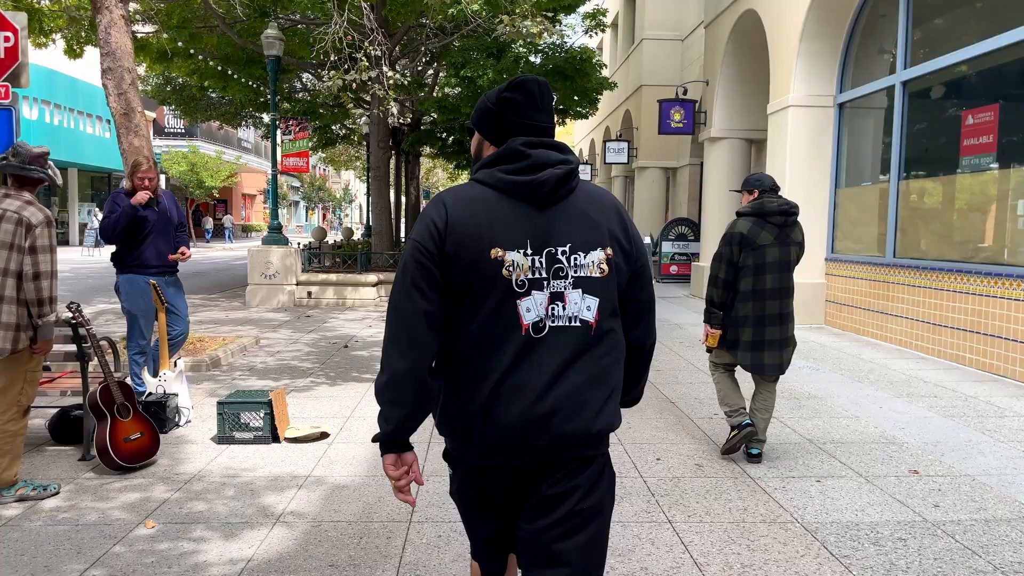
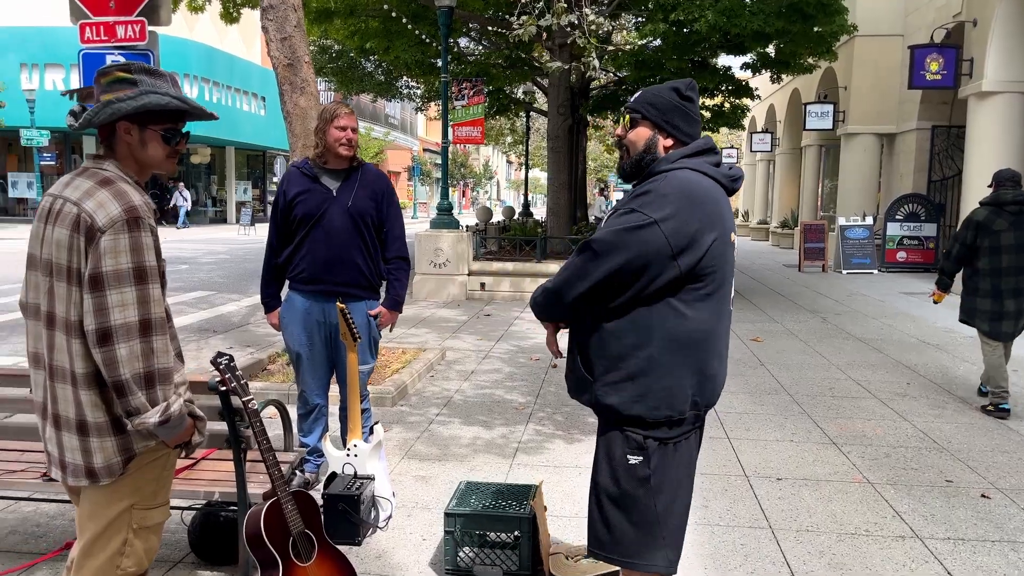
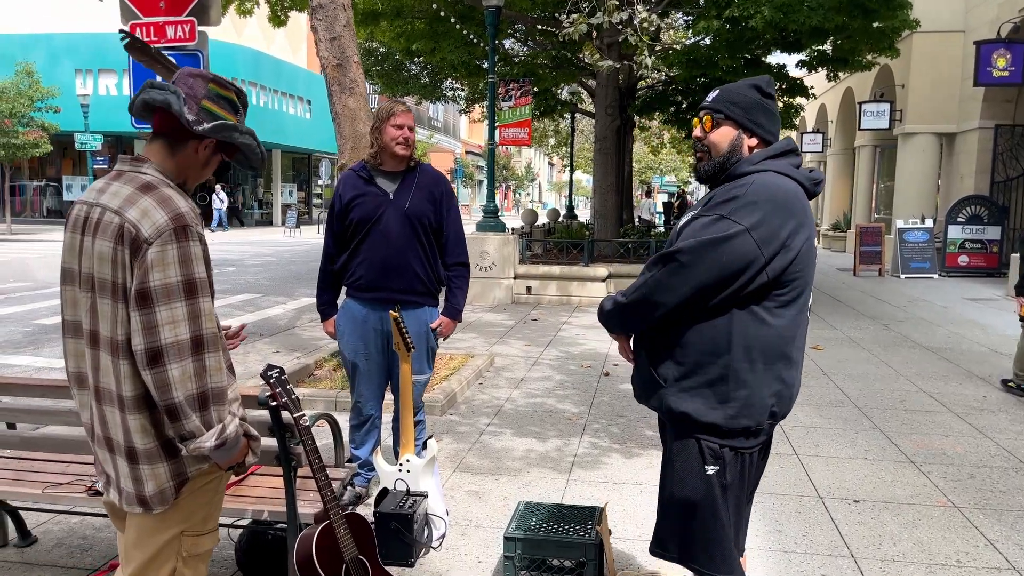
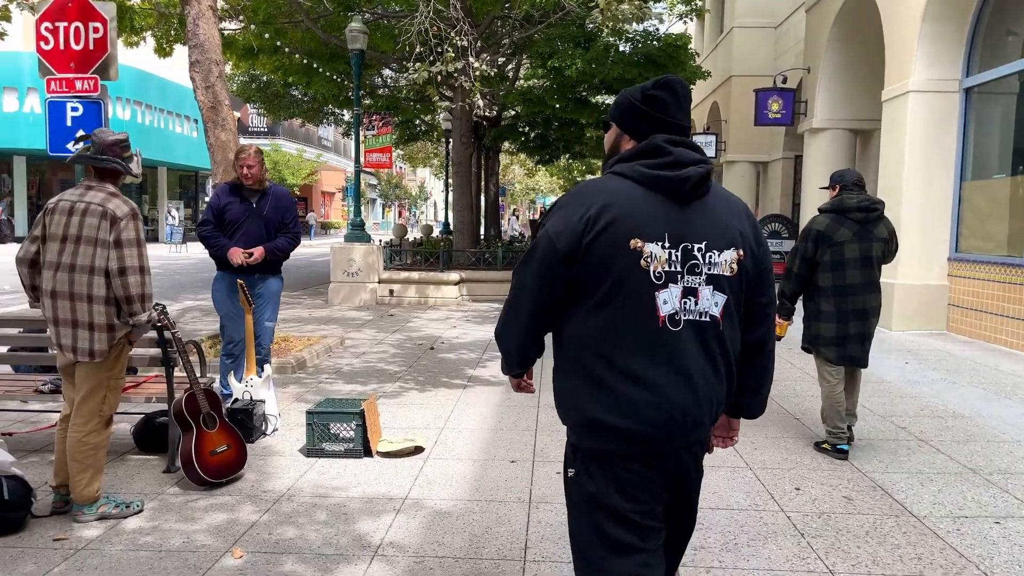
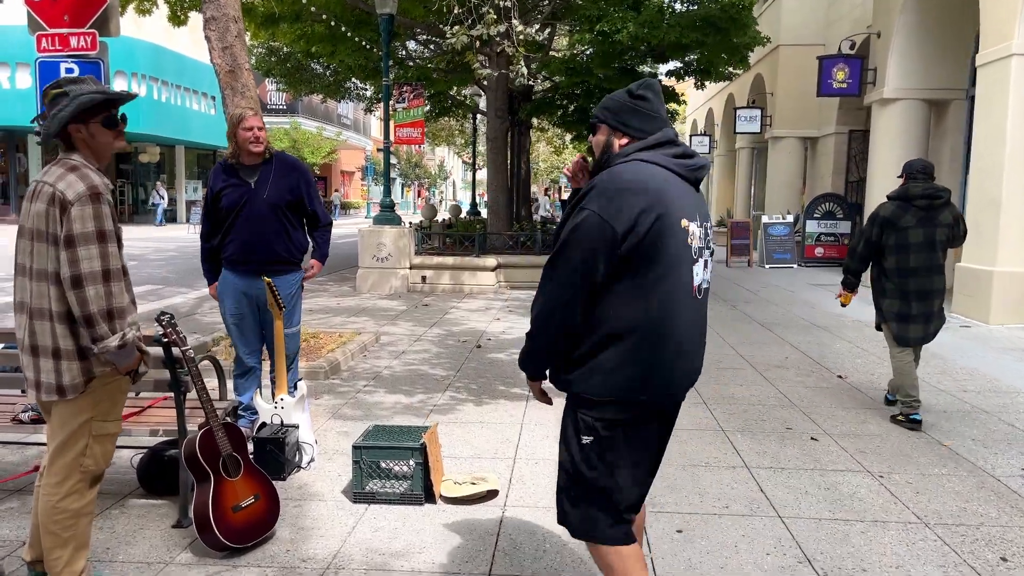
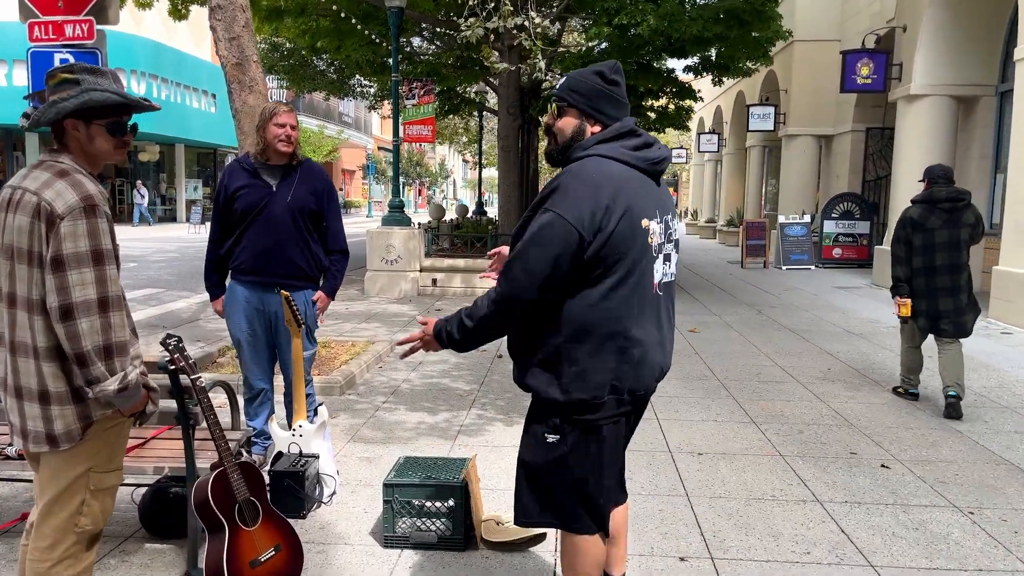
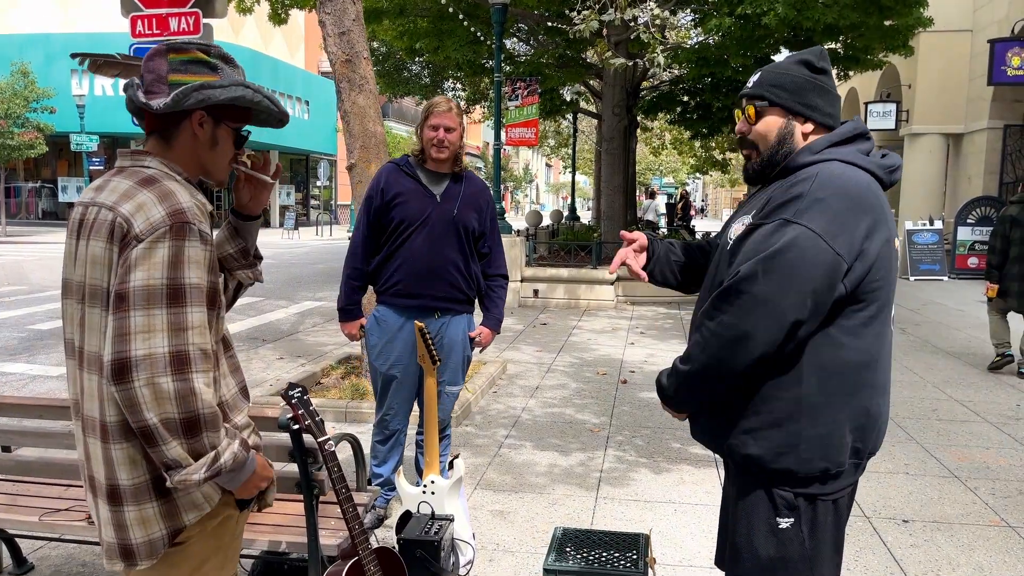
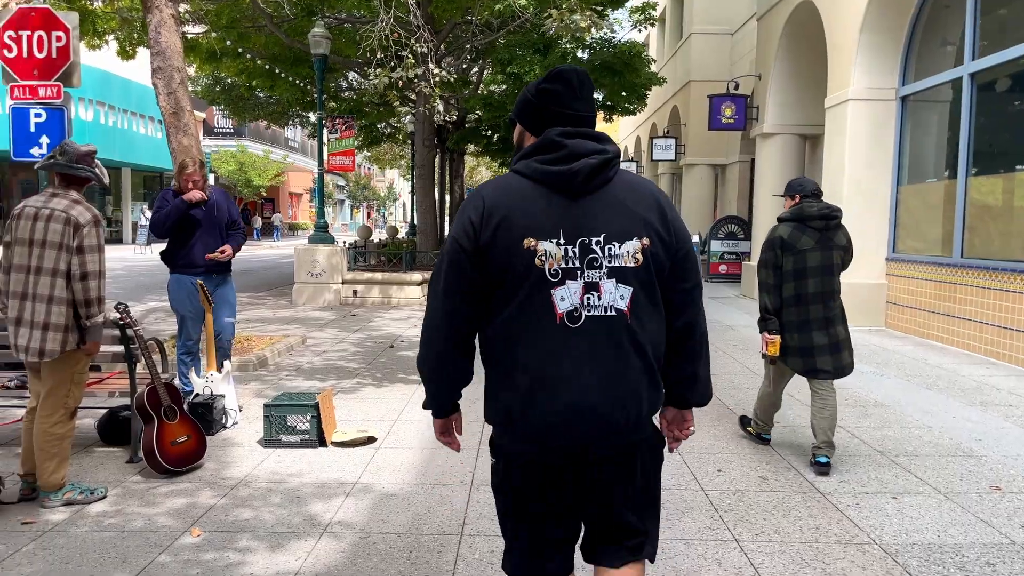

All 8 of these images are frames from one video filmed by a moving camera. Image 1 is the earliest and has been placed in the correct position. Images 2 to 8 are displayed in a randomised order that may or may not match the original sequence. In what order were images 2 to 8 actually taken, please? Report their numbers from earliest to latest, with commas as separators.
8, 4, 5, 6, 2, 3, 7
